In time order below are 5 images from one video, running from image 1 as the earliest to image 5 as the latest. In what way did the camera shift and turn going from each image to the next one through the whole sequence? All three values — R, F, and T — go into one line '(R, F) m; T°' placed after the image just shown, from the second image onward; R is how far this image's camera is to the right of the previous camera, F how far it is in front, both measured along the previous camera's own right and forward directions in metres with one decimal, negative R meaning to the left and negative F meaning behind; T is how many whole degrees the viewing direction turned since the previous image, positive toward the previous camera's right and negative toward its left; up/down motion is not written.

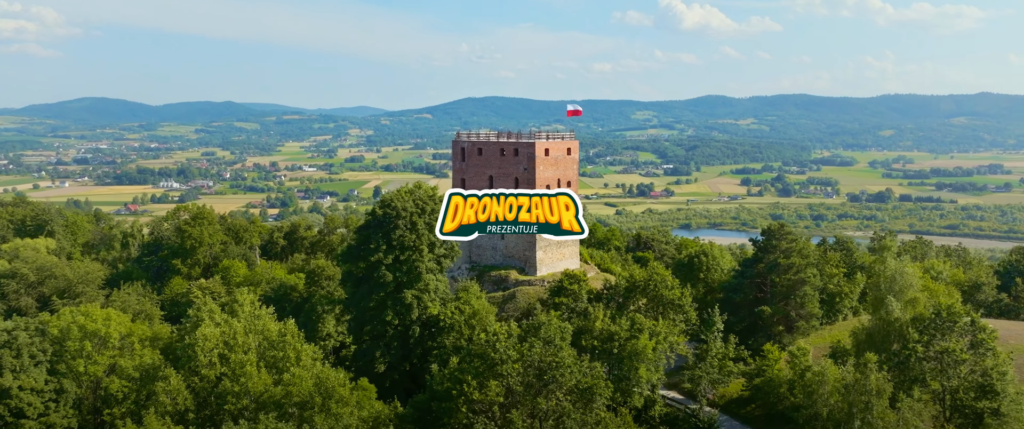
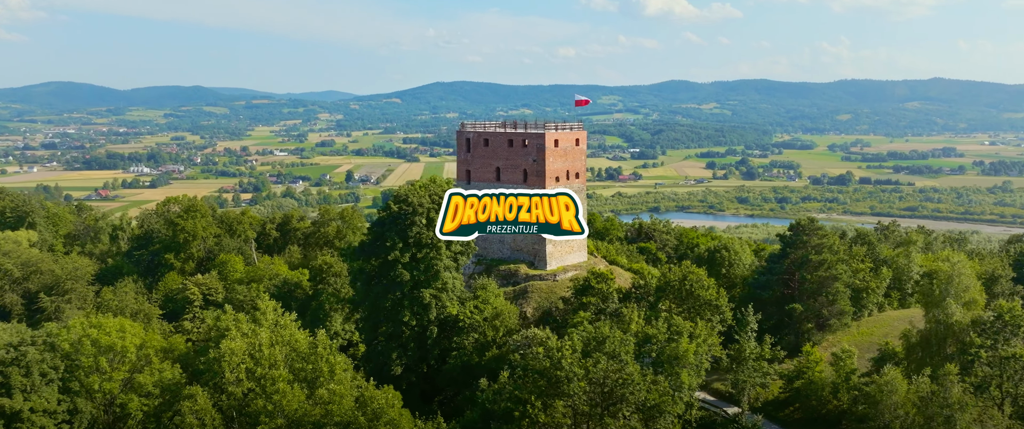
(-1.5, +1.0) m; +1°
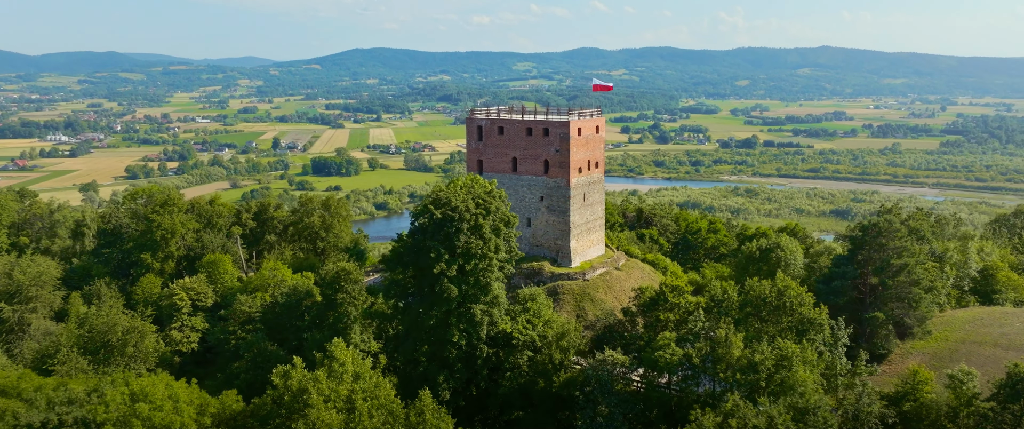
(-3.6, +2.7) m; +4°
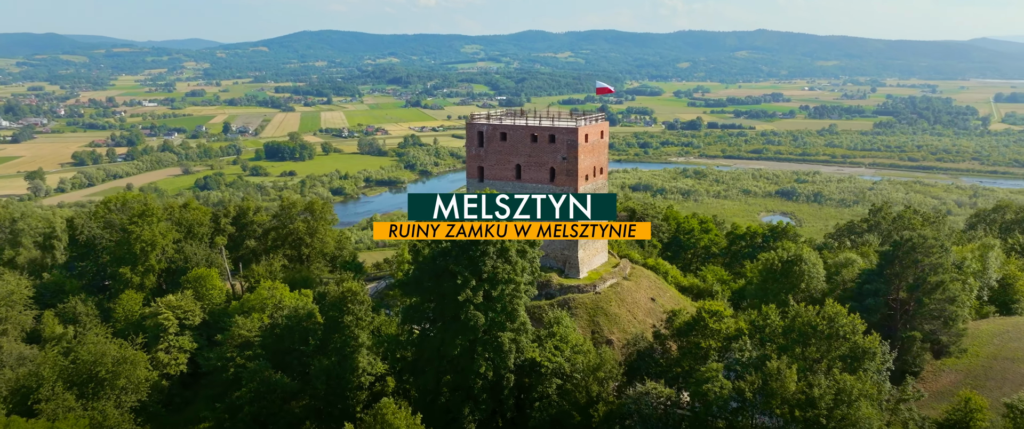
(-1.9, +1.3) m; +3°
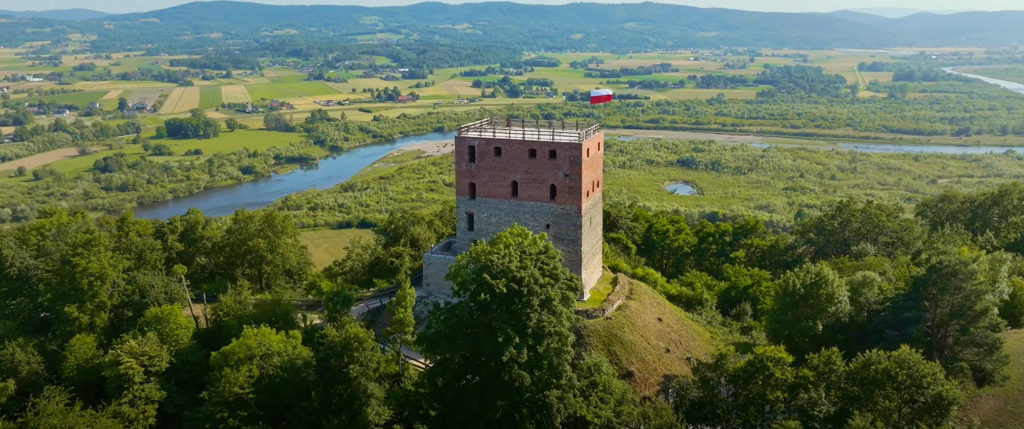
(-3.2, +2.2) m; +6°
